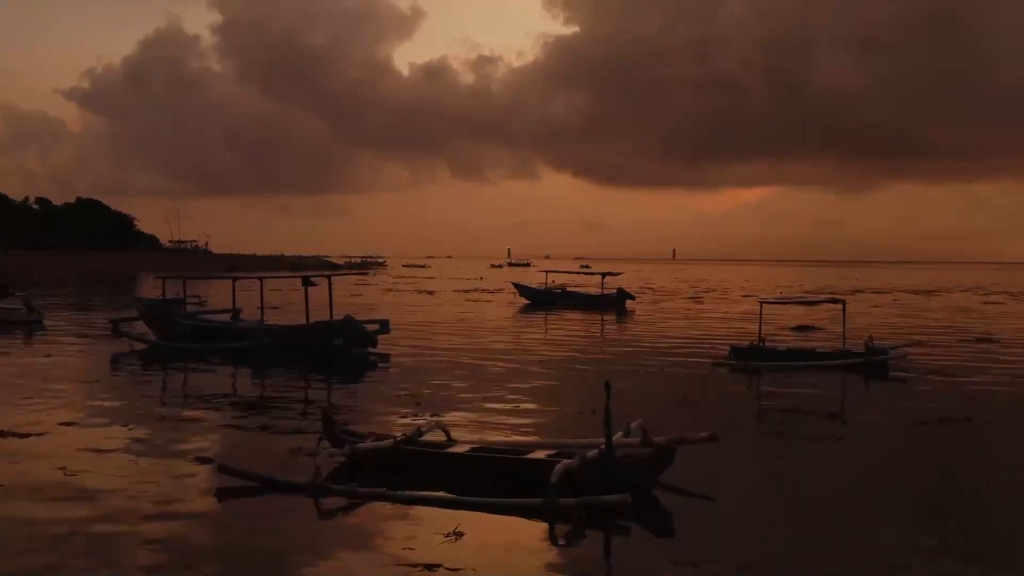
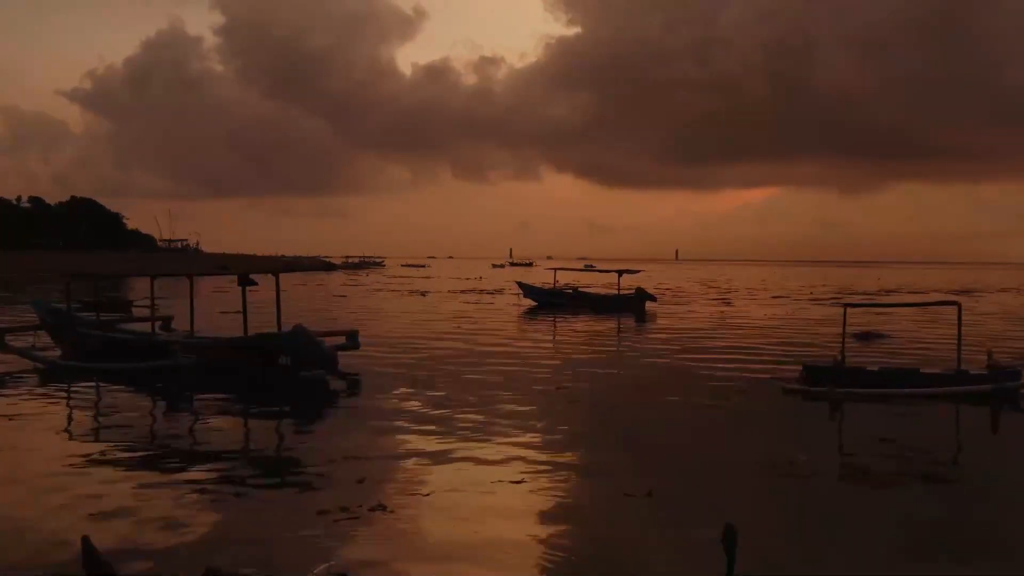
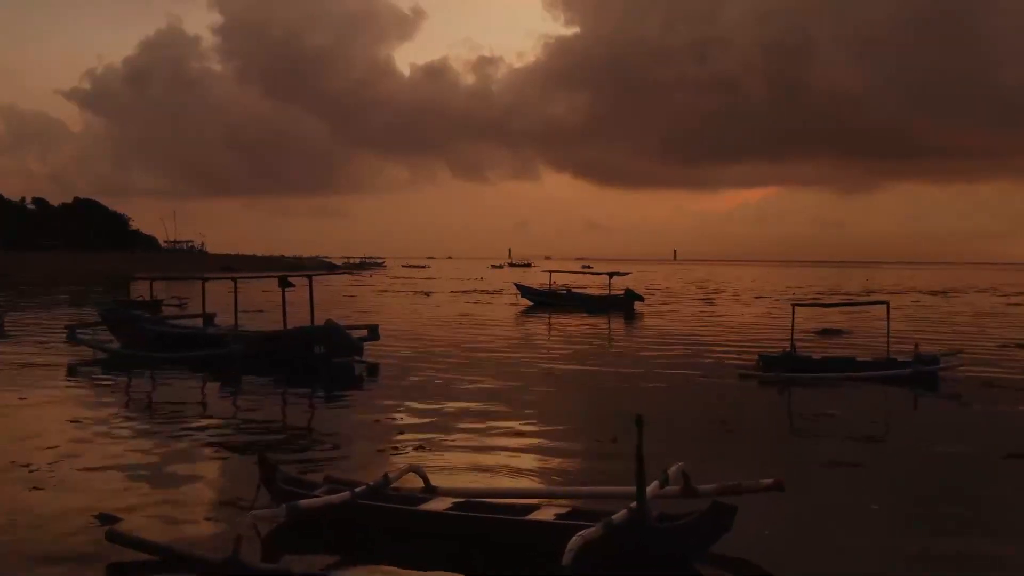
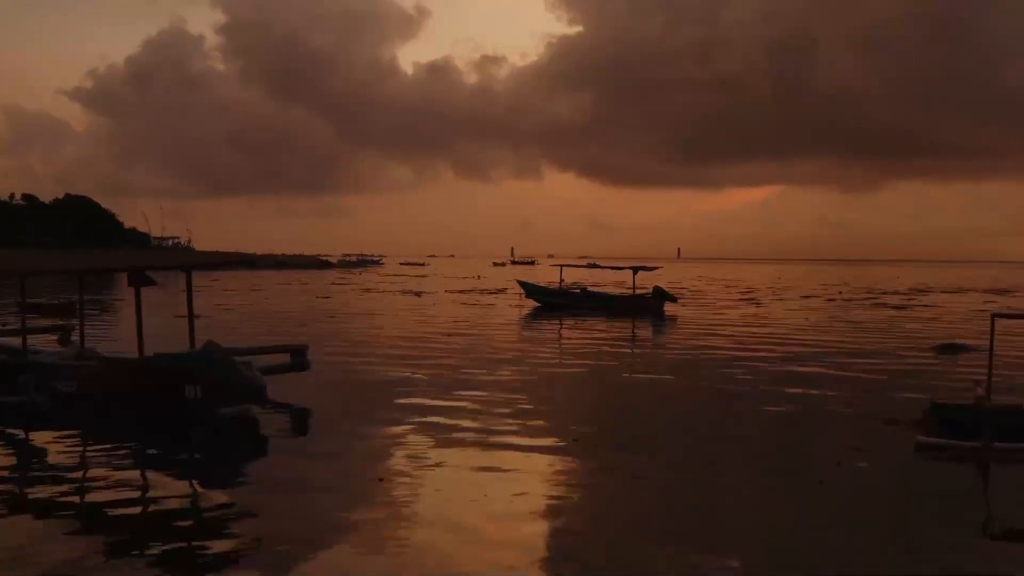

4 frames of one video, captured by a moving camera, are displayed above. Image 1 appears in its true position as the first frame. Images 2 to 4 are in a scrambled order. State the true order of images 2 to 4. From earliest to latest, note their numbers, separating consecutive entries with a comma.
3, 2, 4
